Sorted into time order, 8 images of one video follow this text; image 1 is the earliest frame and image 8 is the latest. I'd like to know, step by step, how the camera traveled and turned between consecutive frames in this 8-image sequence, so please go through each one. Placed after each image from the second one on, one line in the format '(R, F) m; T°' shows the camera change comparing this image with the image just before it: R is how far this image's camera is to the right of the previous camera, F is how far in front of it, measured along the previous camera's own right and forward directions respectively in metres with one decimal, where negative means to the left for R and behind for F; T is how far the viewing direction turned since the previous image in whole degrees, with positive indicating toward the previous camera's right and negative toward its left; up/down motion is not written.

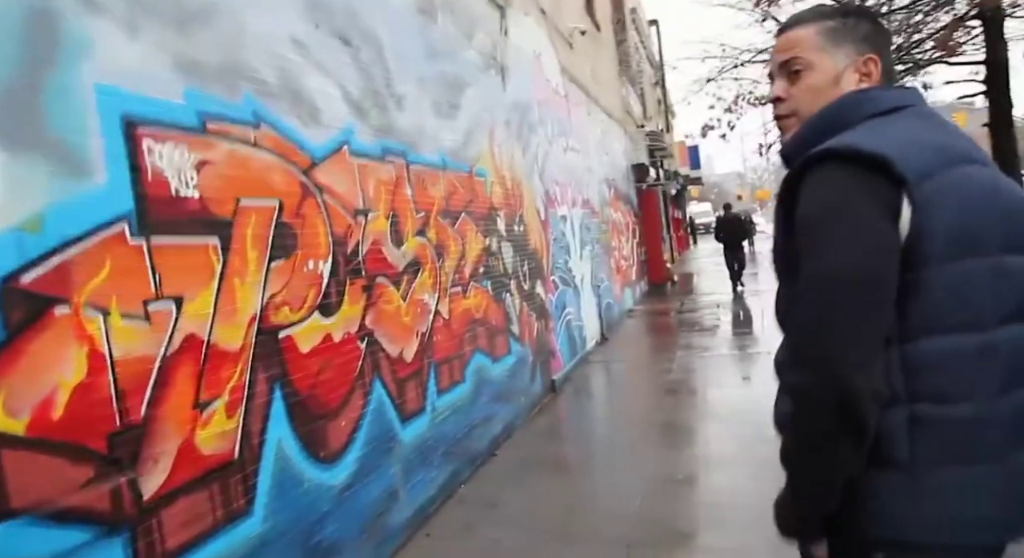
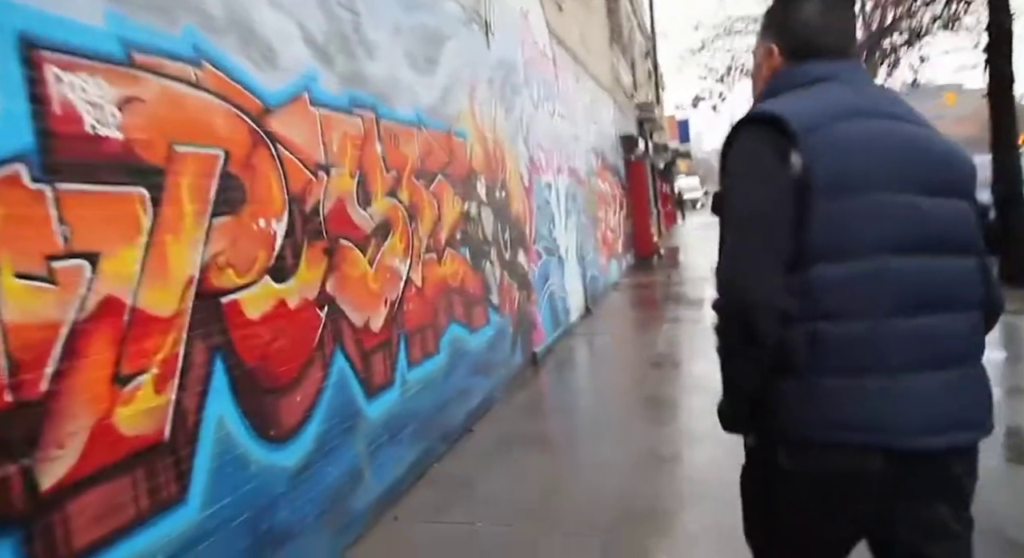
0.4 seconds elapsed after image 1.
(+0.1, +0.3) m; +1°
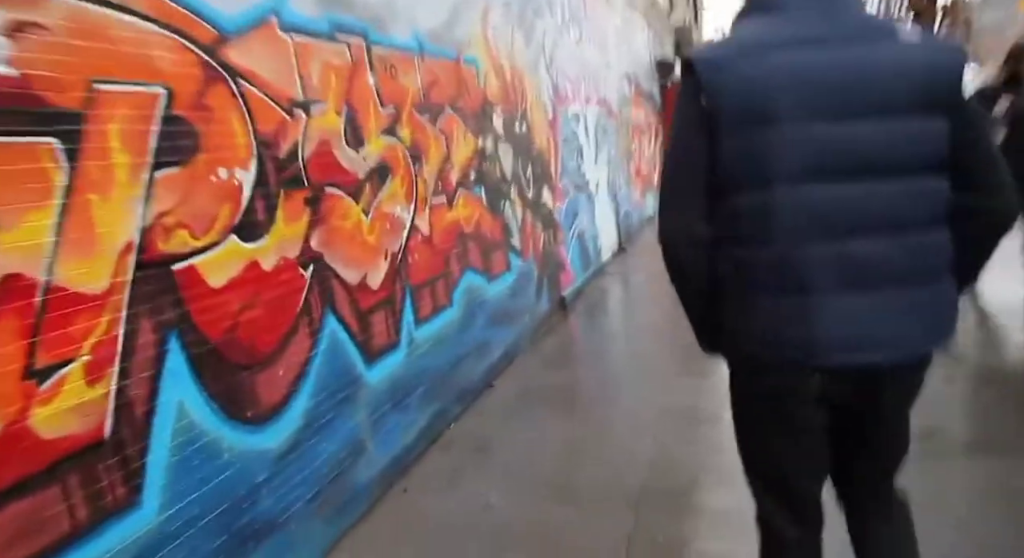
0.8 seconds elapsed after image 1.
(+0.1, +0.5) m; -4°
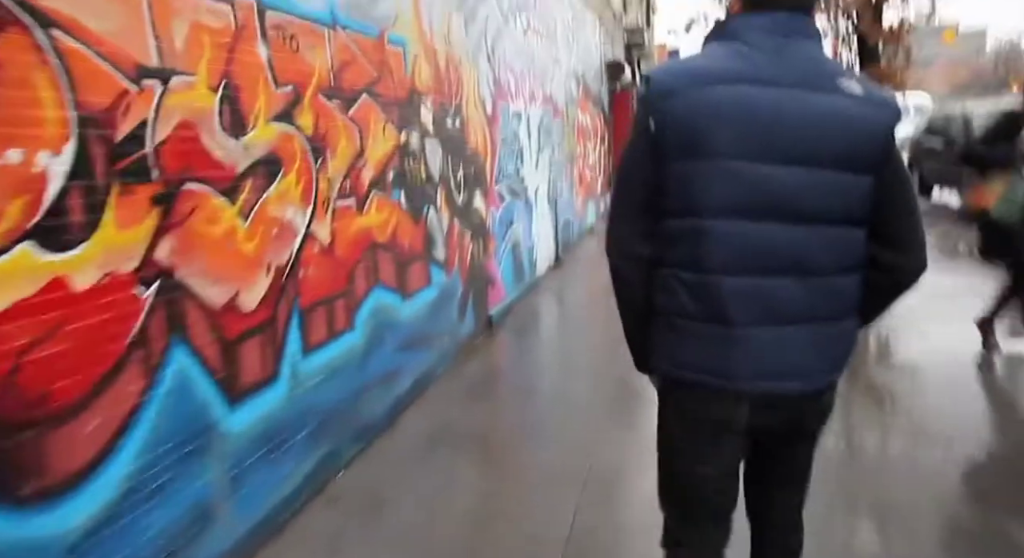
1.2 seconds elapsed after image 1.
(+0.1, +0.6) m; +6°
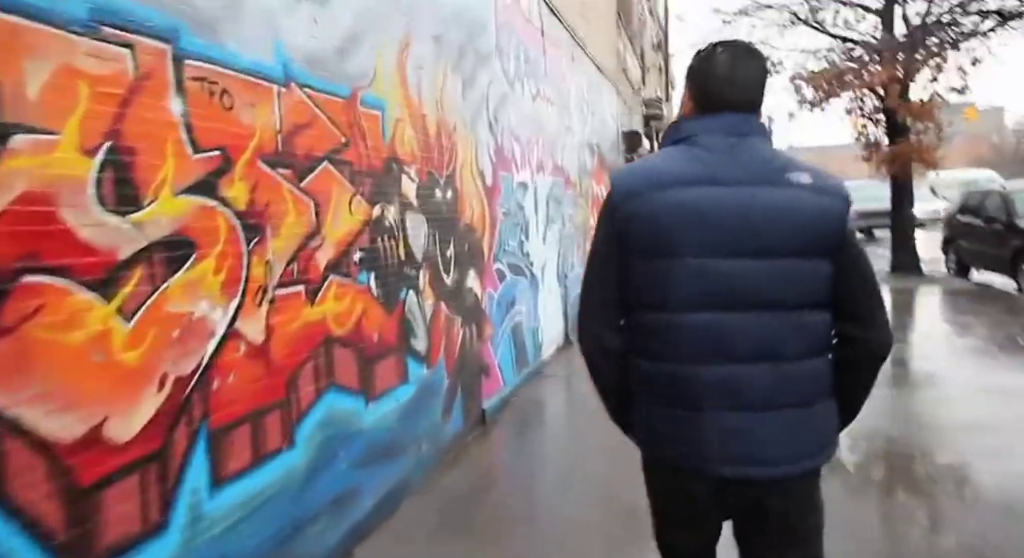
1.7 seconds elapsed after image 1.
(+0.2, +0.8) m; -2°
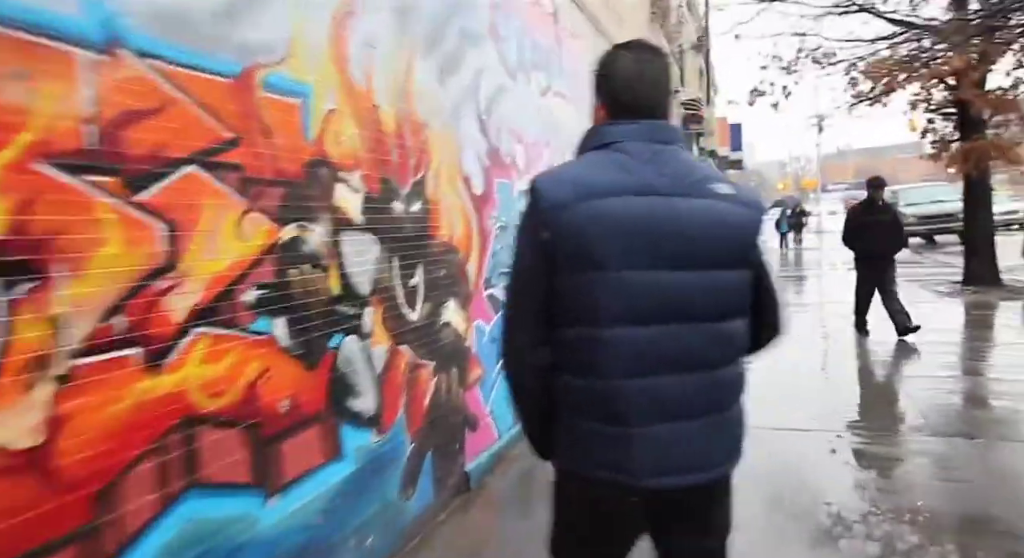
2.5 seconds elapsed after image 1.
(+0.4, +1.2) m; -4°
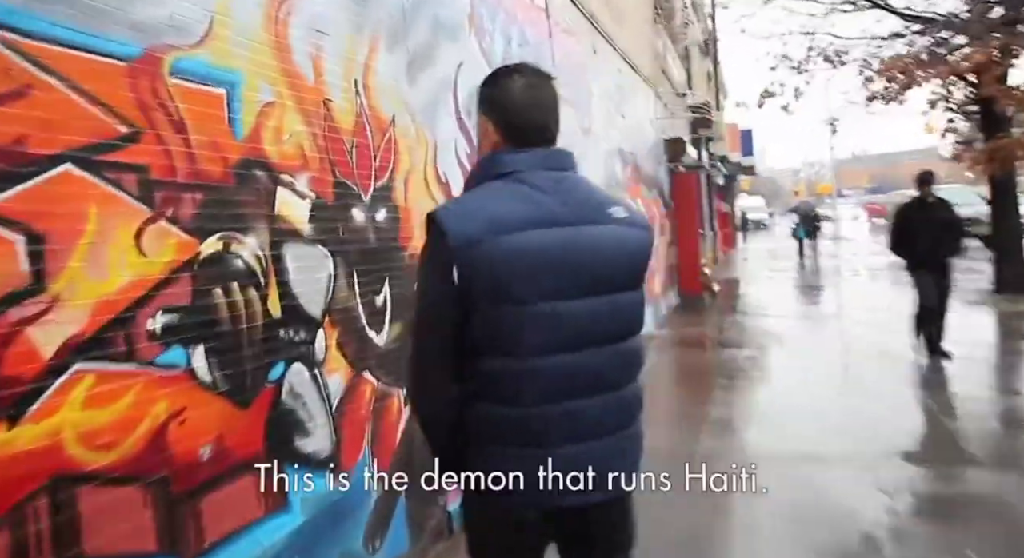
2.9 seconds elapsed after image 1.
(+0.2, +0.5) m; -1°
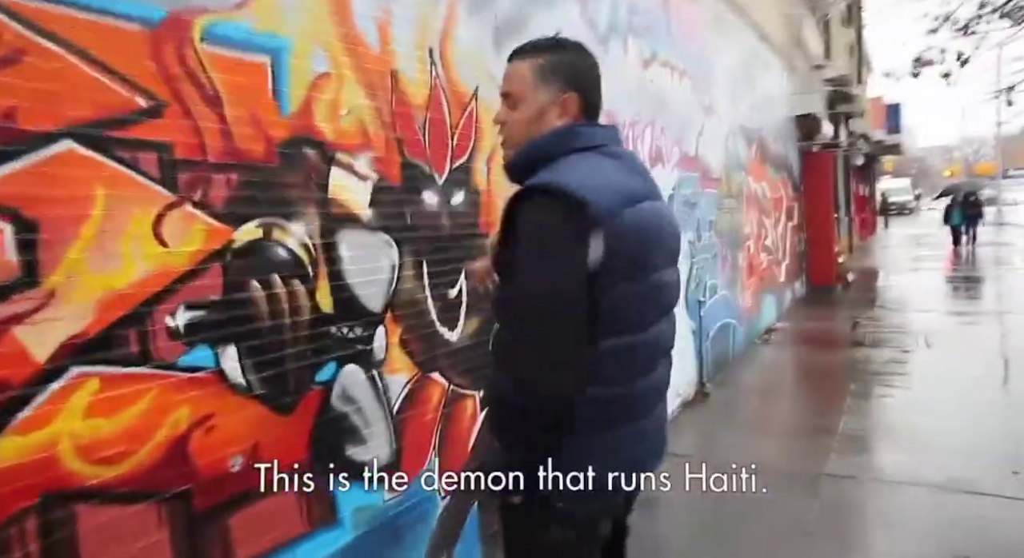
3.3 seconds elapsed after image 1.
(+0.1, +0.5) m; -10°
